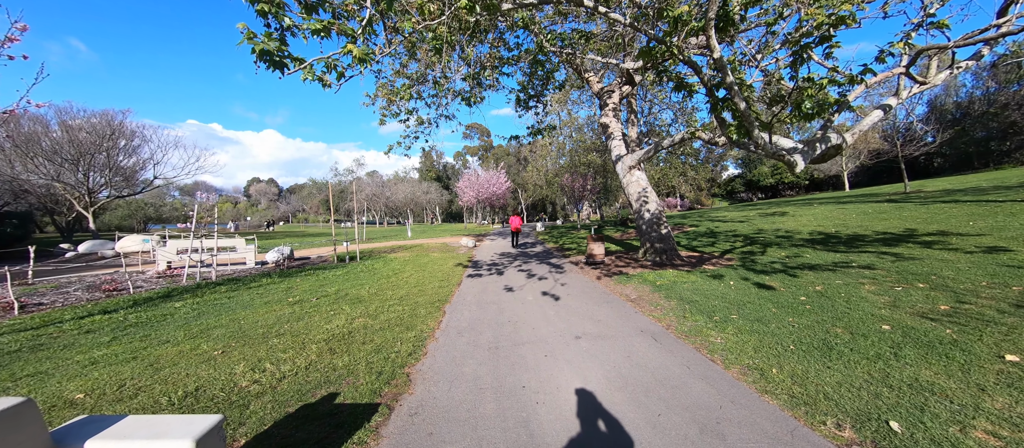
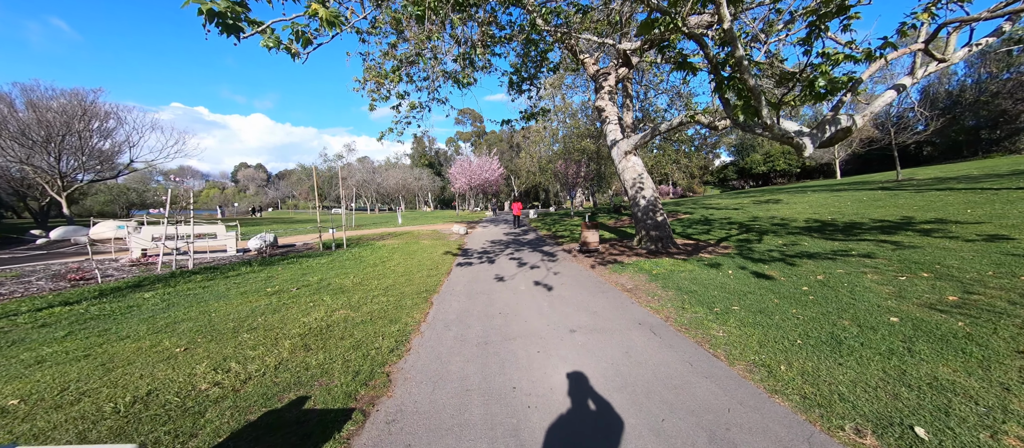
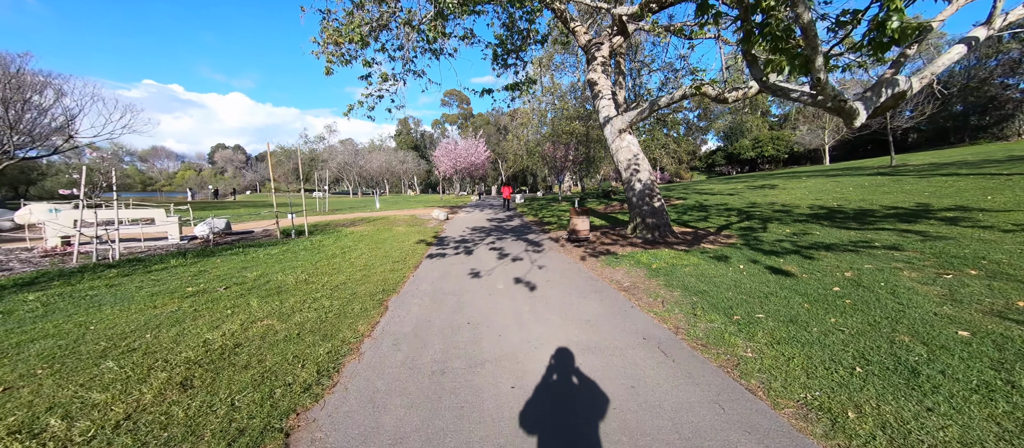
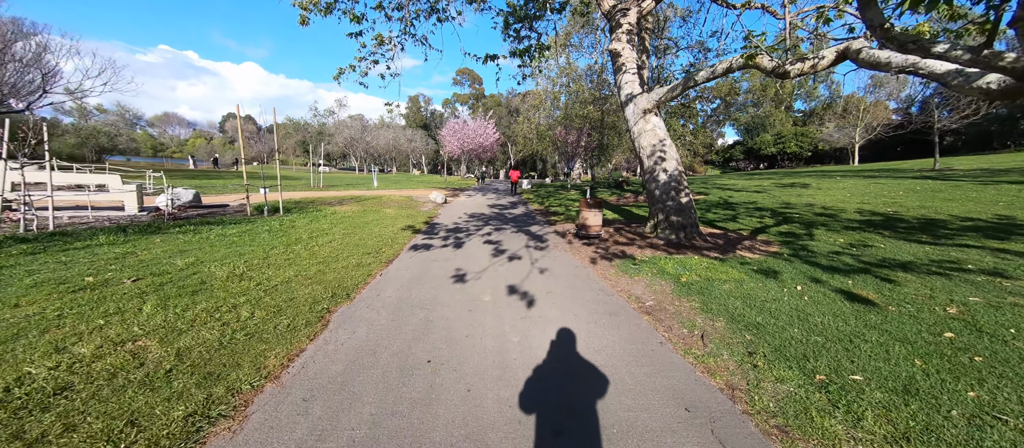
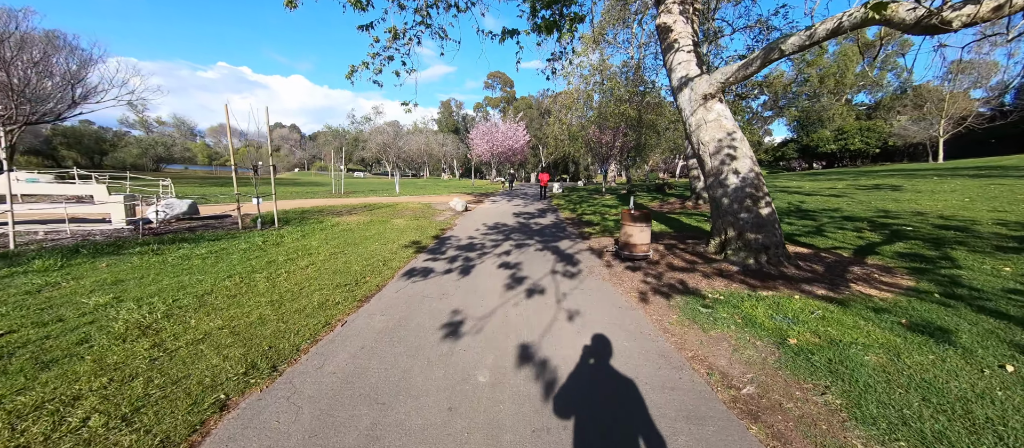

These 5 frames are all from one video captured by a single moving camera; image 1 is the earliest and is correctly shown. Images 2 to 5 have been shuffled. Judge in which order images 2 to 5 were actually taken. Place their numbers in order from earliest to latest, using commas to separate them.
2, 3, 4, 5
